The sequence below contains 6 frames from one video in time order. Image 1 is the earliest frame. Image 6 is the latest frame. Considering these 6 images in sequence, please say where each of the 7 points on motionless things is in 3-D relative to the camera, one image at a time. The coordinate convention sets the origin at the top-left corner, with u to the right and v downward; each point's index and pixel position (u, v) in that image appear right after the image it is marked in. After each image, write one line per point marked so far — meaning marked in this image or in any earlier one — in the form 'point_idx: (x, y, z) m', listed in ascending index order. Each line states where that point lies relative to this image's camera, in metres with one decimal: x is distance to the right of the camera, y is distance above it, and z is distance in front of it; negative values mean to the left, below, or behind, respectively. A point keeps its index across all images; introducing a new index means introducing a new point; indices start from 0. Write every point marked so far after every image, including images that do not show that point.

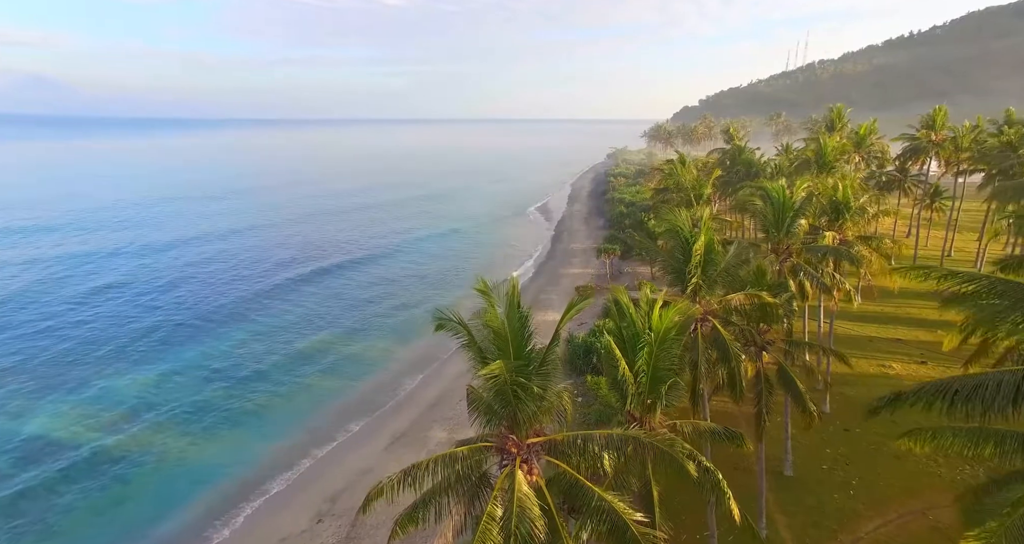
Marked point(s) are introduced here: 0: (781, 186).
0: (+8.9, +2.9, +18.4) m
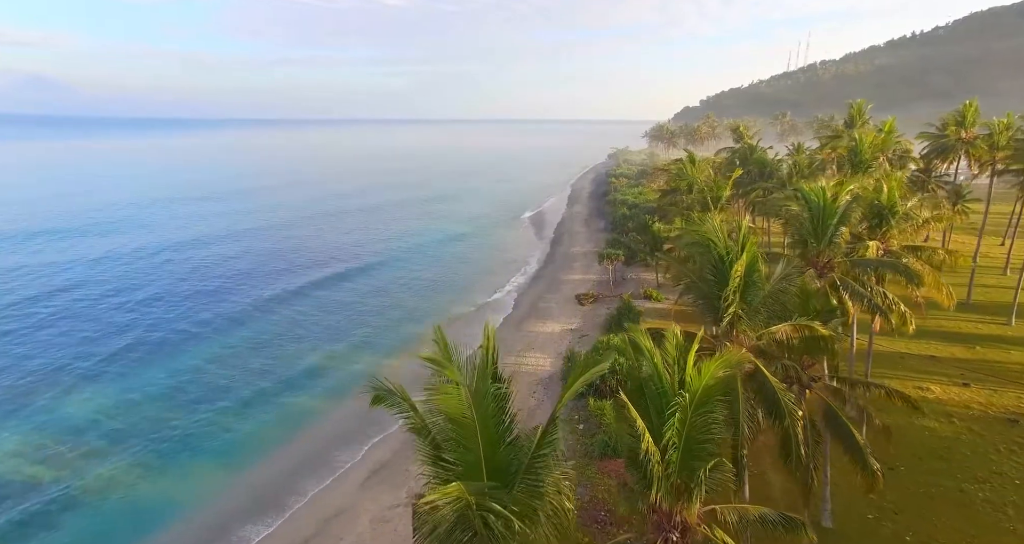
0: (+8.7, +2.4, +15.7) m
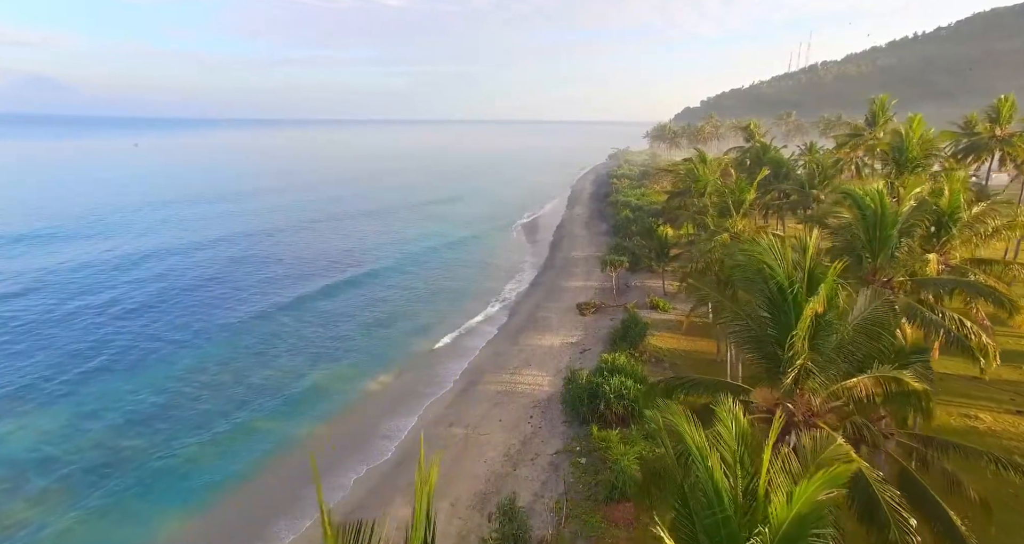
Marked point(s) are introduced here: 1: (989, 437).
0: (+8.4, +1.9, +12.9) m
1: (+16.4, -5.7, +19.2) m
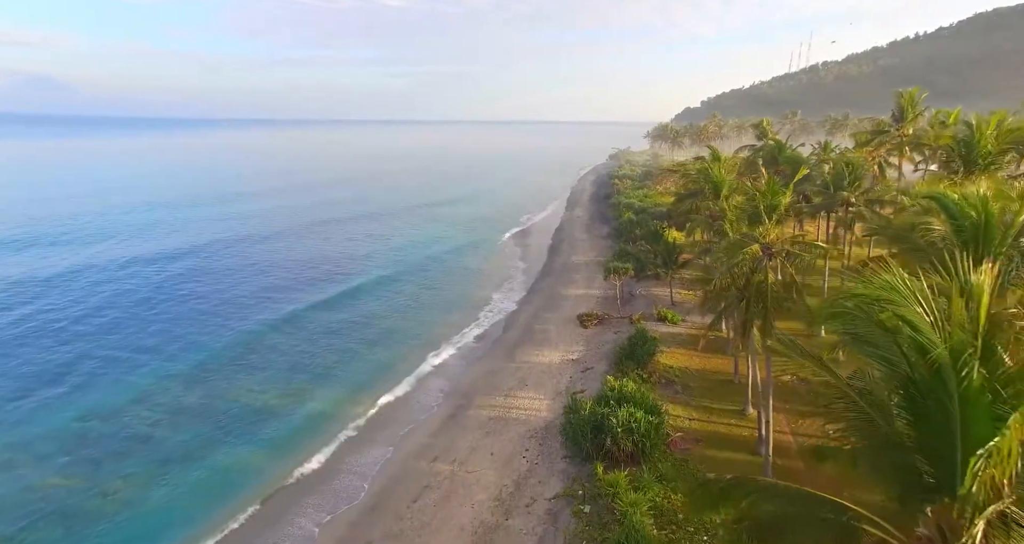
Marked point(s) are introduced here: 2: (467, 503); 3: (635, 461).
0: (+8.2, +1.4, +9.9) m
1: (+16.1, -6.2, +16.2) m
2: (-1.6, -8.0, +19.3) m
3: (+4.3, -6.6, +19.4) m
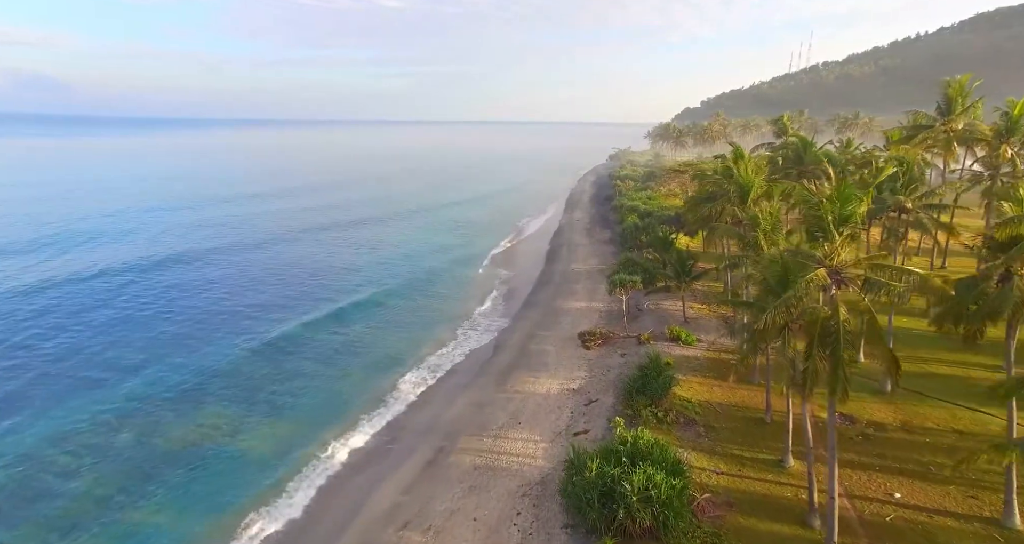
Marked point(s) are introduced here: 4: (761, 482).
0: (+7.8, +0.7, +5.8) m
1: (+15.8, -7.0, +12.1) m
2: (-1.9, -8.7, +15.2) m
3: (+3.9, -7.3, +15.3) m
4: (+8.1, -6.8, +18.0) m
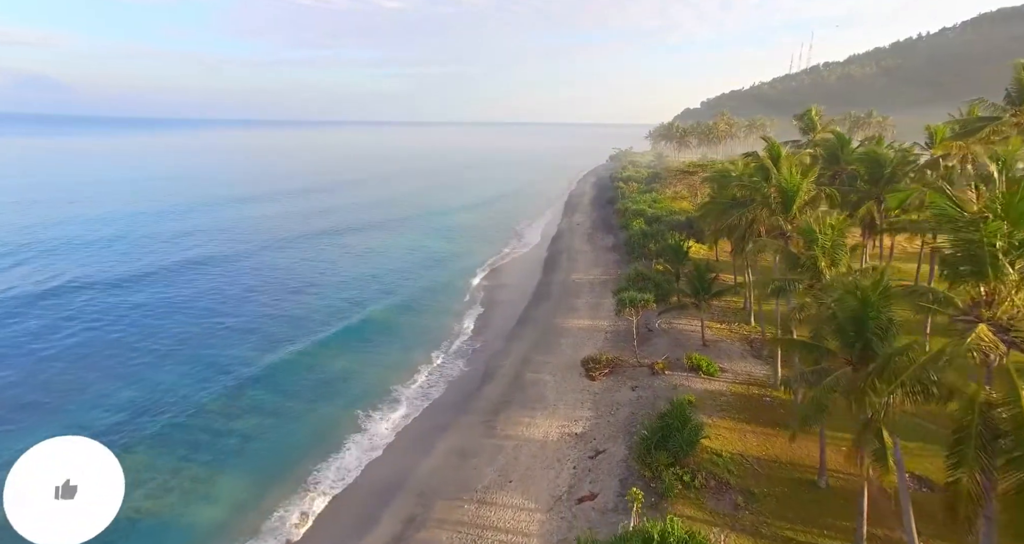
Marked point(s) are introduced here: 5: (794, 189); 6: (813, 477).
0: (+7.5, -0.1, +1.3) m
1: (+15.4, -7.8, +7.6) m
2: (-2.3, -9.5, +10.7) m
3: (+3.6, -8.1, +10.8) m
4: (+7.7, -7.6, +13.6) m
5: (+9.8, +3.1, +19.4) m
6: (+9.5, -6.5, +17.6) m
